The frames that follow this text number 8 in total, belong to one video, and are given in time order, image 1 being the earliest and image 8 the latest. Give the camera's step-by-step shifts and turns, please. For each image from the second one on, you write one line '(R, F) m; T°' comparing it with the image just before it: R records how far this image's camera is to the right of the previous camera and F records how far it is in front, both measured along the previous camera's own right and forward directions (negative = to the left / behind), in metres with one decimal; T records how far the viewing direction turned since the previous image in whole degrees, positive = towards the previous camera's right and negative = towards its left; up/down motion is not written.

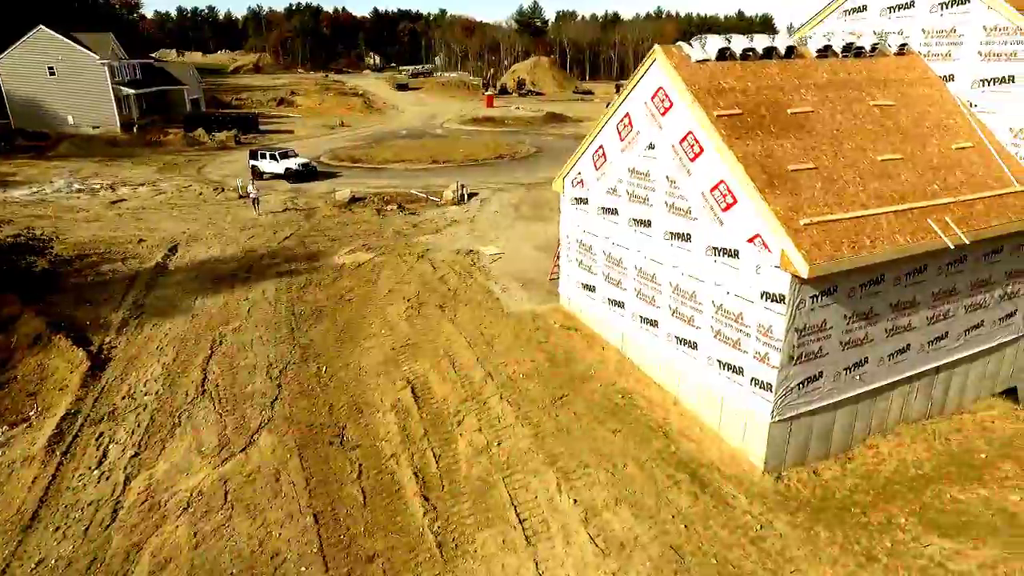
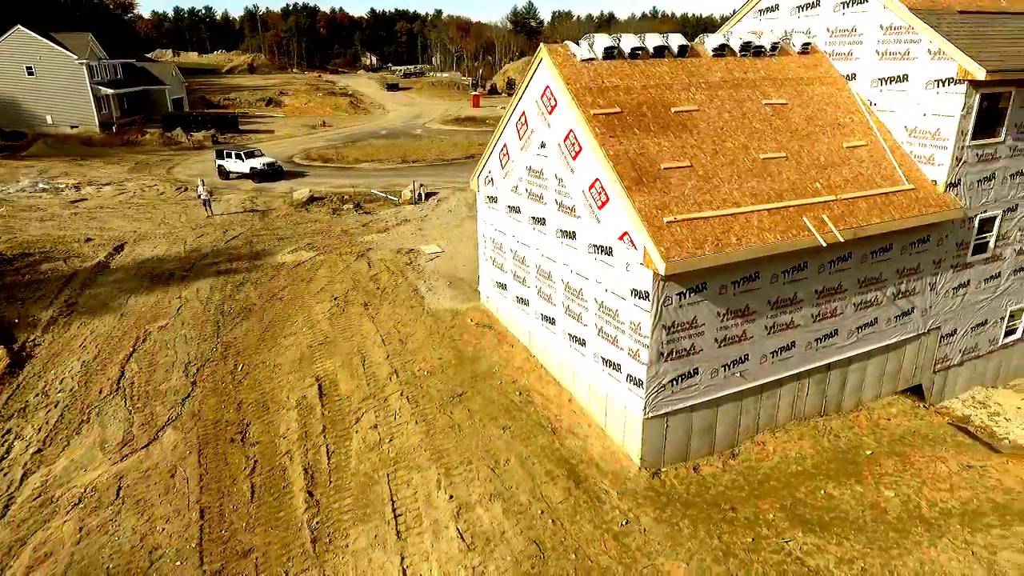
(+2.1, -0.1) m; 0°
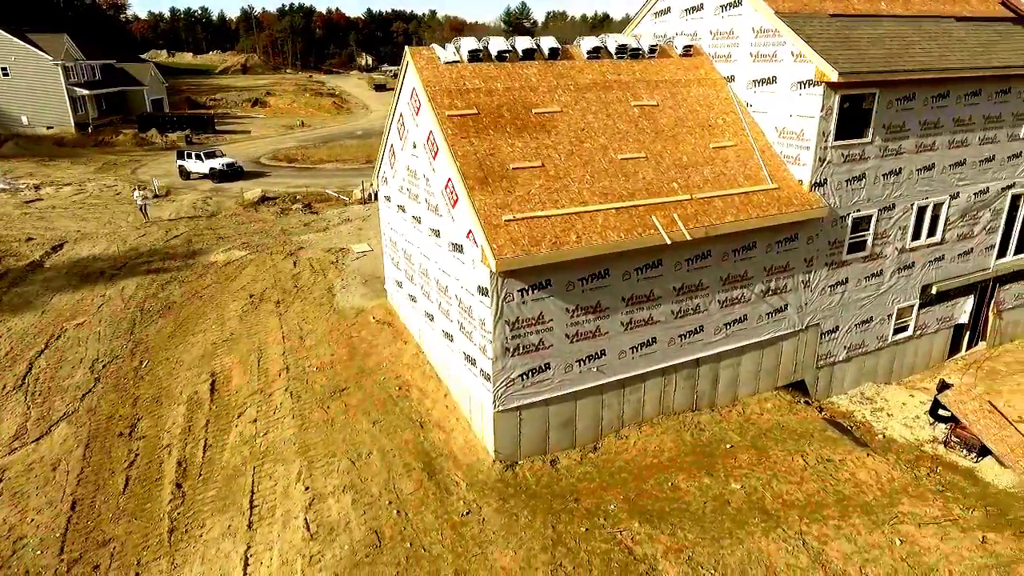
(+2.6, -0.3) m; 0°
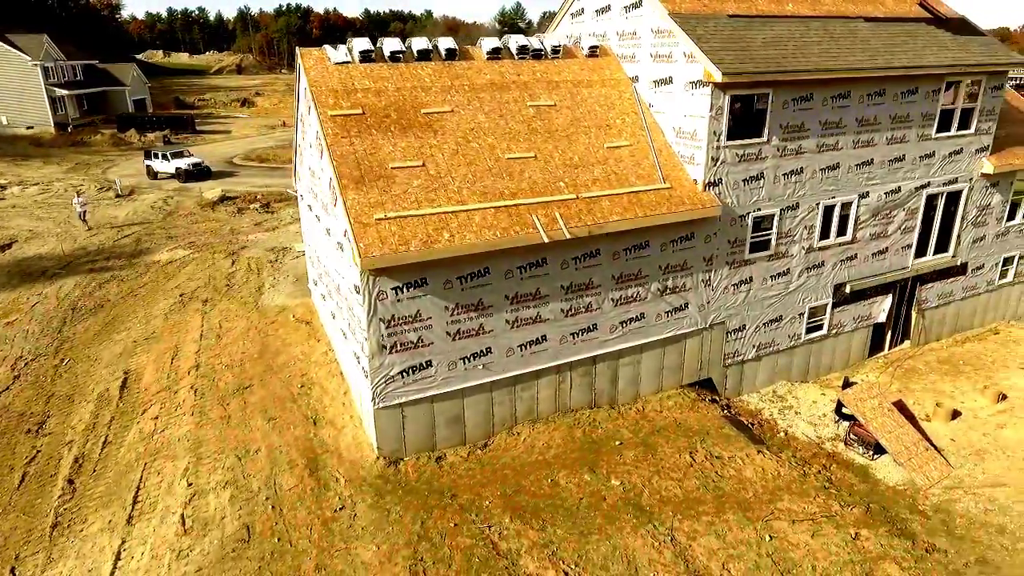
(+2.1, -0.1) m; 0°
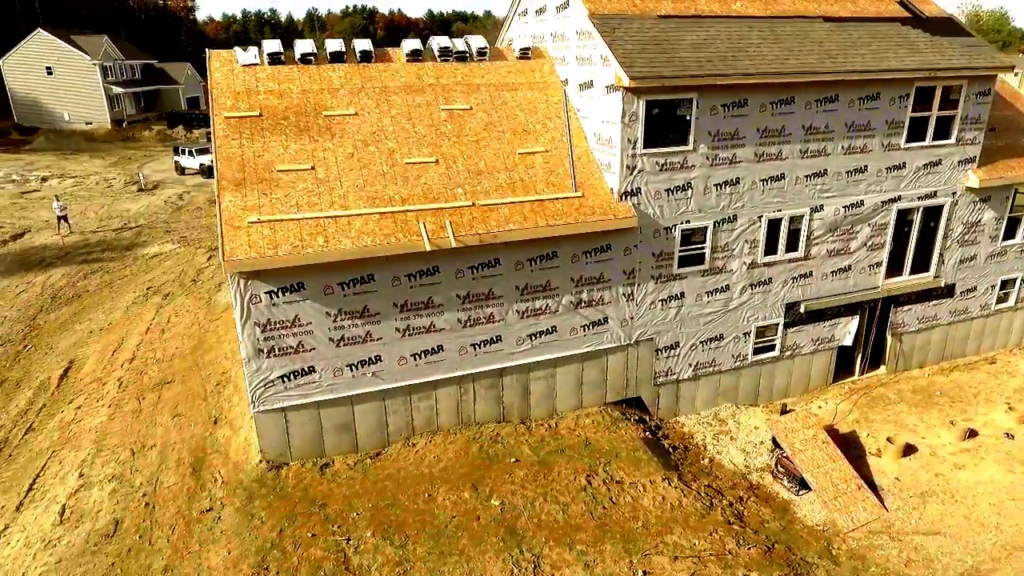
(+3.0, +0.5) m; -5°
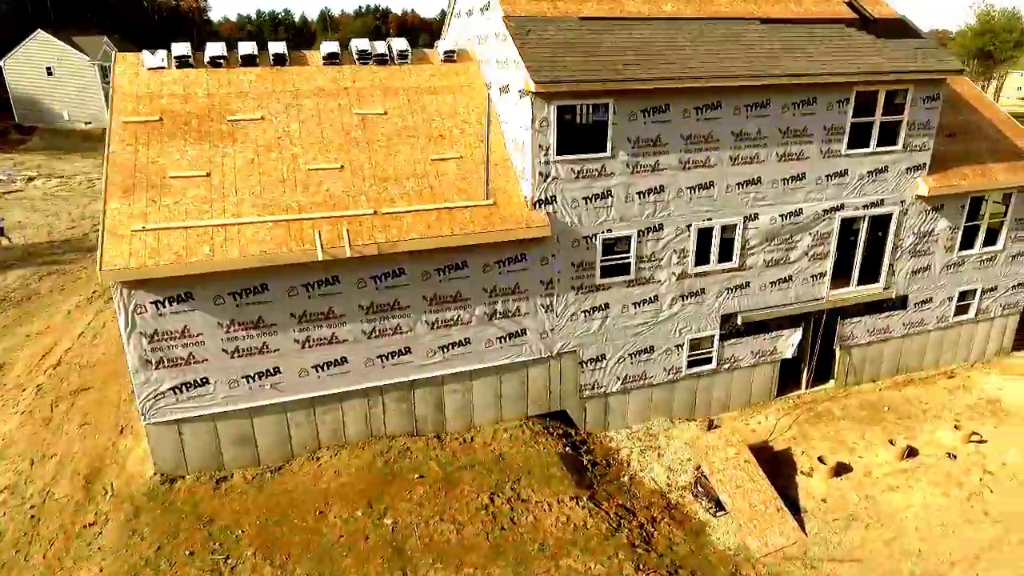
(+2.0, +0.4) m; -1°
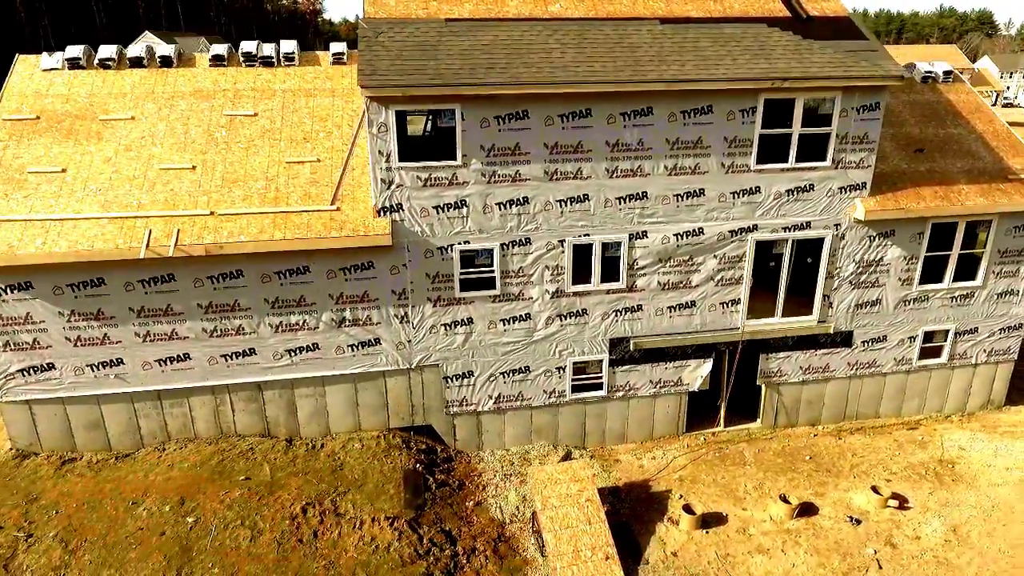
(+4.7, +0.9) m; -9°
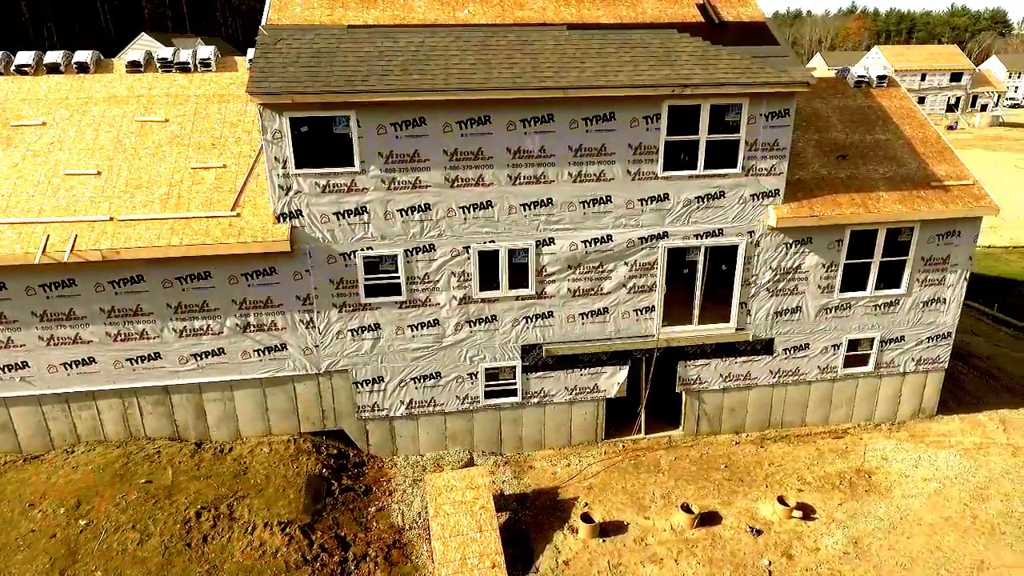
(+2.0, 0.0) m; -1°
